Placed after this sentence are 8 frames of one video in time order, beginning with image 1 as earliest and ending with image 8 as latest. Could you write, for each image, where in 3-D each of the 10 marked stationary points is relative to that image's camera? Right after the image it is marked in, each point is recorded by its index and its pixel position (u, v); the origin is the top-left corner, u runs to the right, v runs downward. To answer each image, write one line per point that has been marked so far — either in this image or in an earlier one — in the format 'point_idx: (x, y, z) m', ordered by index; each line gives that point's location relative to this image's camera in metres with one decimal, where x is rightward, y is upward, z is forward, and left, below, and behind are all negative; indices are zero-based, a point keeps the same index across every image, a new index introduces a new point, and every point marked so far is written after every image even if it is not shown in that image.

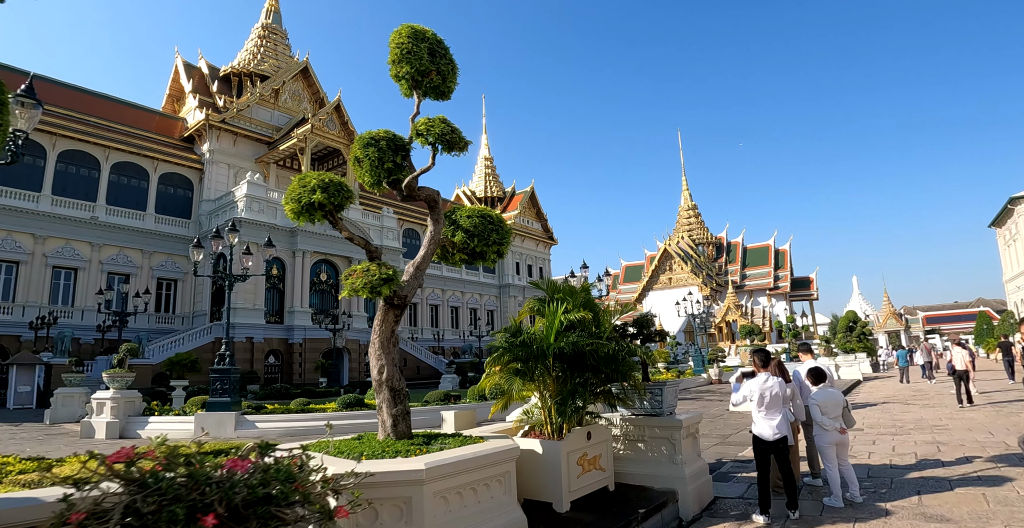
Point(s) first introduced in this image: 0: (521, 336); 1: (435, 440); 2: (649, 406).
0: (+0.1, -0.8, +5.9) m
1: (-0.8, -1.8, +5.5) m
2: (+1.6, -1.6, +6.4) m
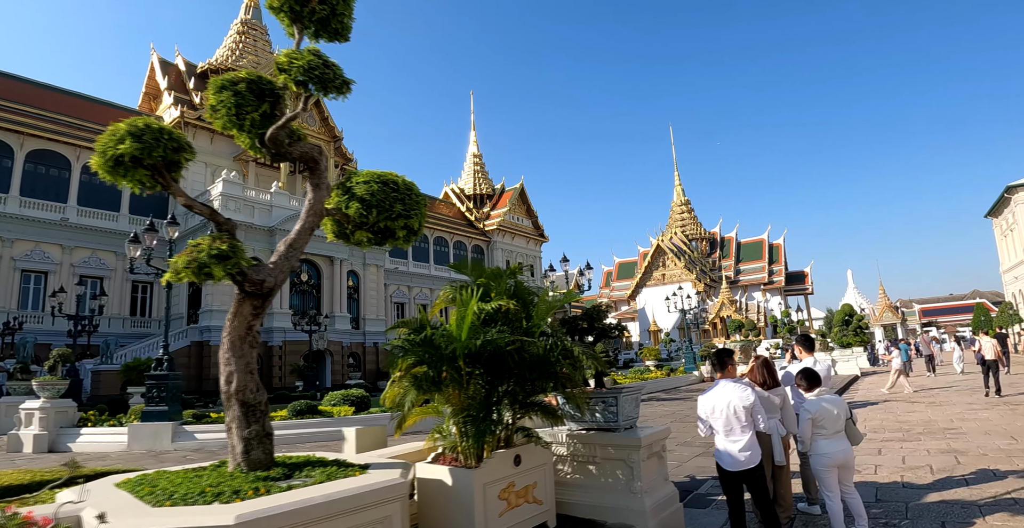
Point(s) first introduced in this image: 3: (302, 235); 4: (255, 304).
0: (-0.7, -0.6, +4.6) m
1: (-1.6, -1.6, +4.1) m
2: (+0.8, -1.4, +5.0) m
3: (-1.8, +0.2, +4.8) m
4: (-2.1, -0.3, +4.5) m
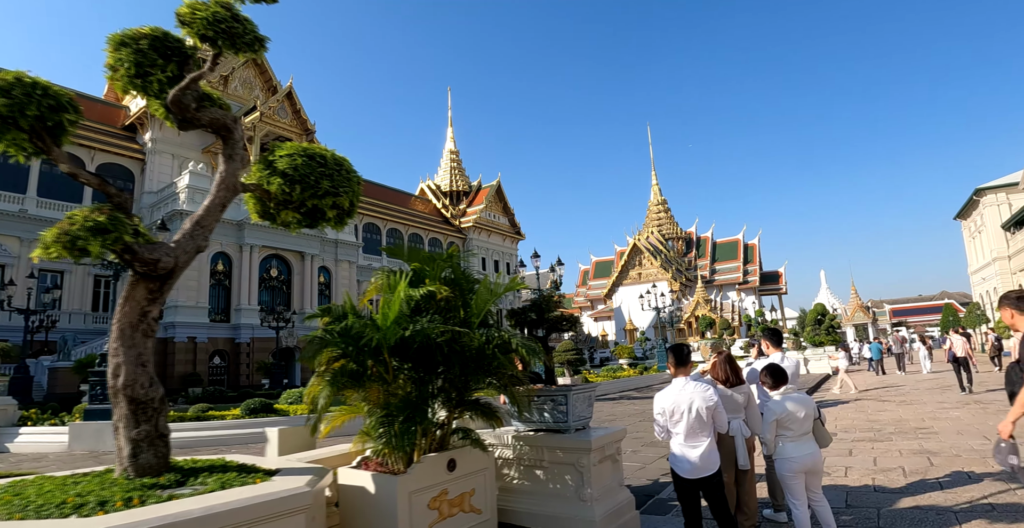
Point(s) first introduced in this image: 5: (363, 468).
0: (-1.2, -0.4, +4.0) m
1: (-2.1, -1.4, +3.6) m
2: (+0.3, -1.3, +4.5) m
3: (-2.3, +0.4, +4.3) m
4: (-2.5, -0.2, +3.9) m
5: (-1.1, -1.5, +4.1) m
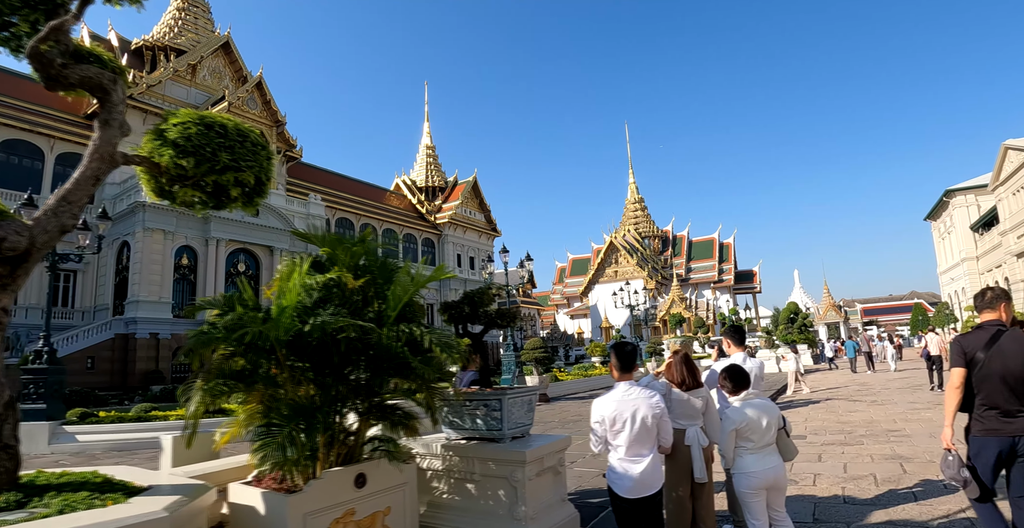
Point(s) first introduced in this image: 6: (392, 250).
0: (-1.7, -0.3, +3.4) m
1: (-2.5, -1.3, +2.9) m
2: (-0.2, -1.2, +4.0) m
3: (-2.8, +0.5, +3.6) m
4: (-3.0, 0.0, +3.2) m
5: (-1.6, -1.4, +3.5) m
6: (-0.9, +0.1, +4.2) m
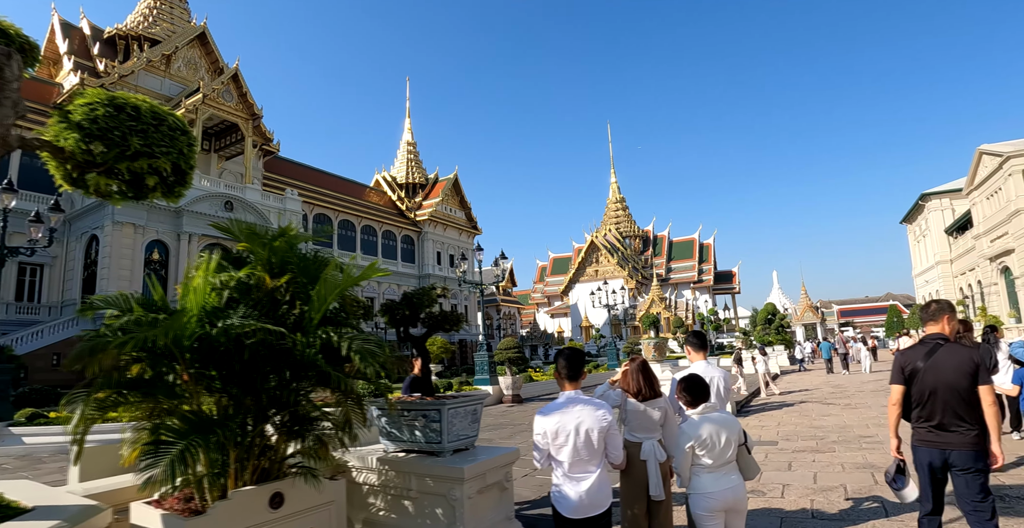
0: (-2.1, -0.3, +3.0) m
1: (-2.9, -1.2, +2.5) m
2: (-0.6, -1.2, +3.6) m
3: (-3.2, +0.5, +3.2) m
4: (-3.4, 0.0, +2.8) m
5: (-2.0, -1.4, +3.1) m
6: (-1.3, +0.1, +3.8) m
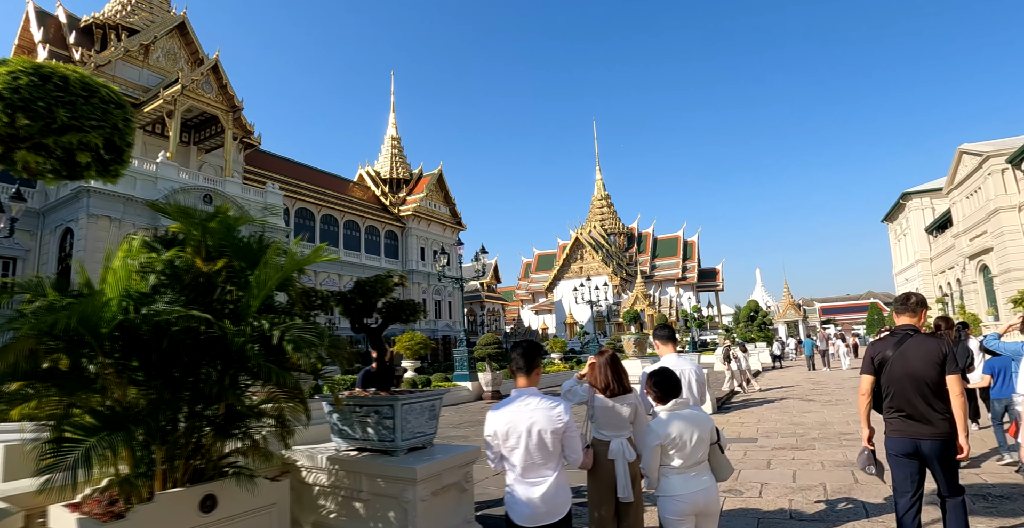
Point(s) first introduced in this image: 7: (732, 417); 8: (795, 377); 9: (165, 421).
0: (-2.3, -0.2, +2.7) m
1: (-3.1, -1.2, +2.2) m
2: (-0.8, -1.1, +3.4) m
3: (-3.4, +0.6, +2.8) m
4: (-3.6, +0.1, +2.5) m
5: (-2.2, -1.3, +2.8) m
6: (-1.5, +0.2, +3.5) m
7: (+3.9, -2.7, +9.8) m
8: (+9.9, -3.9, +19.4) m
9: (-1.7, -0.8, +2.8) m
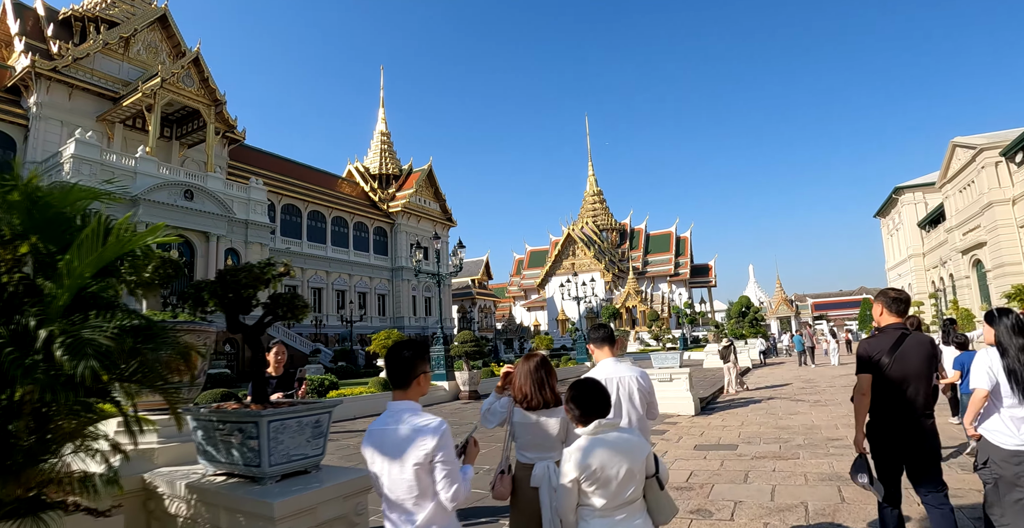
0: (-2.8, -0.1, +2.0) m
1: (-3.6, -1.1, +1.5) m
2: (-1.3, -1.0, +2.7) m
3: (-3.9, +0.7, +2.2) m
4: (-4.1, +0.2, +1.8) m
5: (-2.7, -1.2, +2.1) m
6: (-2.0, +0.3, +2.8) m
7: (+3.3, -2.6, +9.1) m
8: (+9.2, -3.7, +18.8) m
9: (-2.2, -0.7, +2.1) m
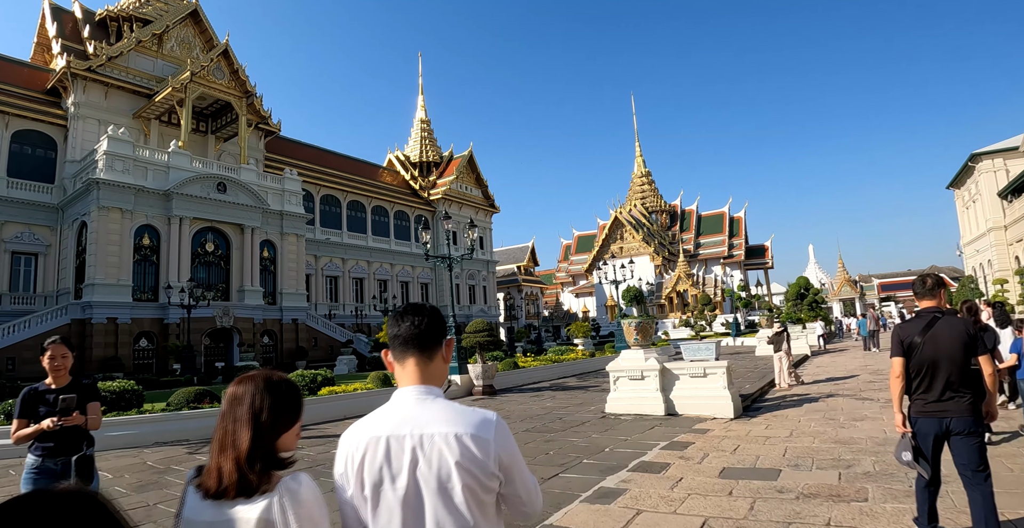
0: (-3.6, 0.0, +0.6) m
1: (-4.4, -1.0, +0.2) m
2: (-2.1, -0.8, +1.2) m
3: (-4.7, +0.8, +0.9) m
4: (-4.9, +0.2, +0.5) m
5: (-3.5, -1.1, +0.7) m
6: (-2.8, +0.5, +1.4) m
7: (+3.2, -2.1, +7.2) m
8: (+9.9, -2.9, +16.4) m
9: (-3.0, -0.6, +0.7) m
